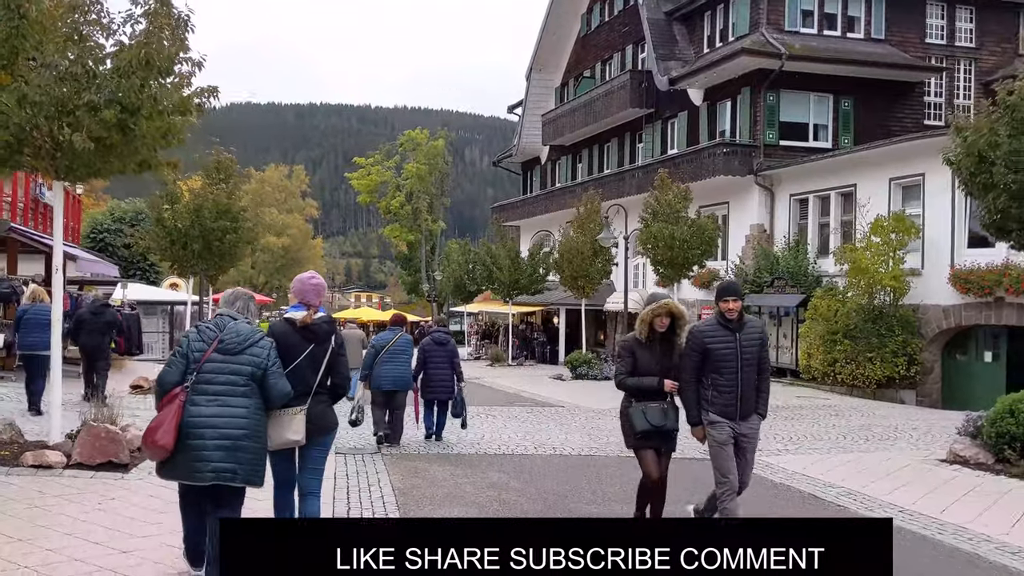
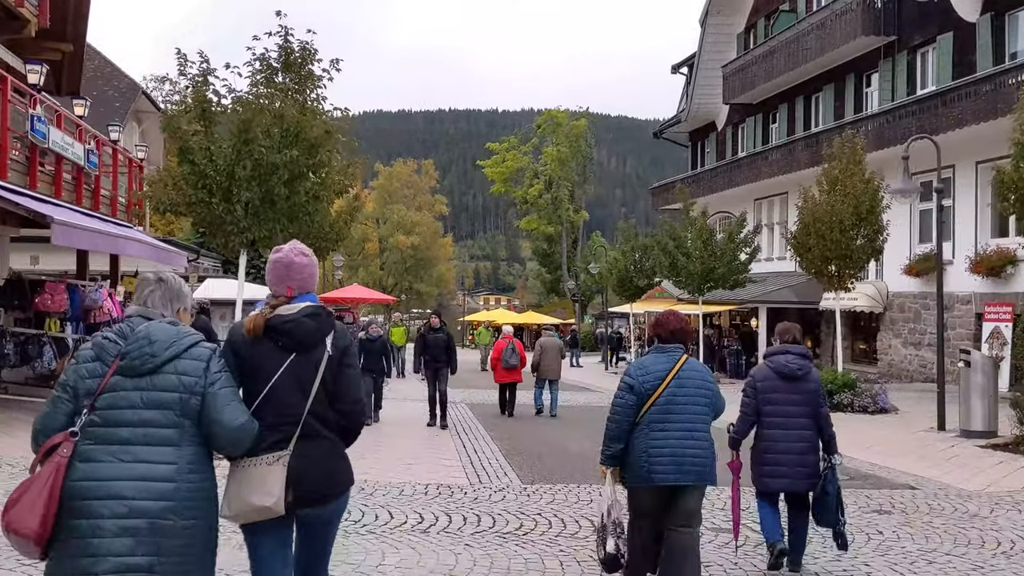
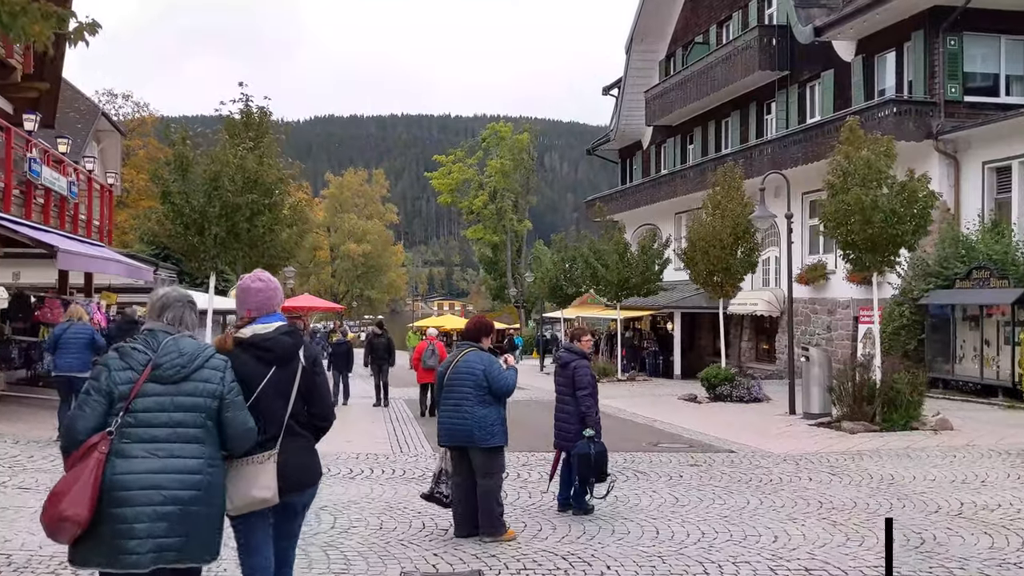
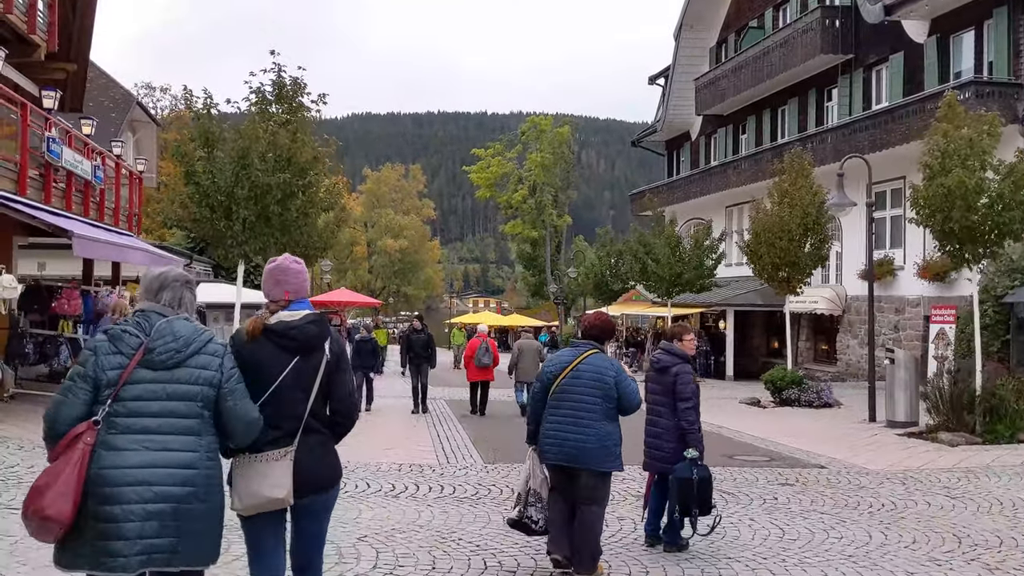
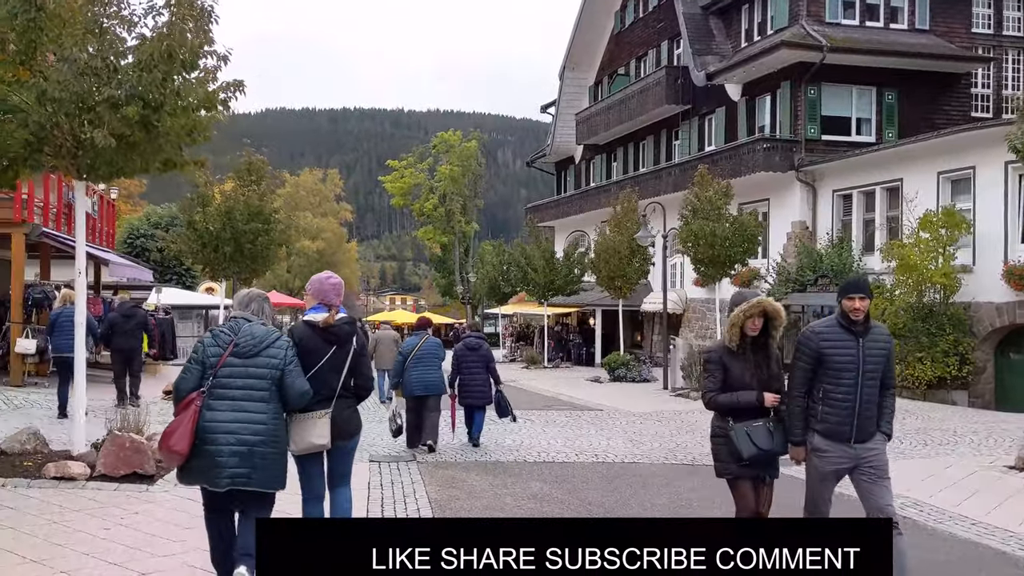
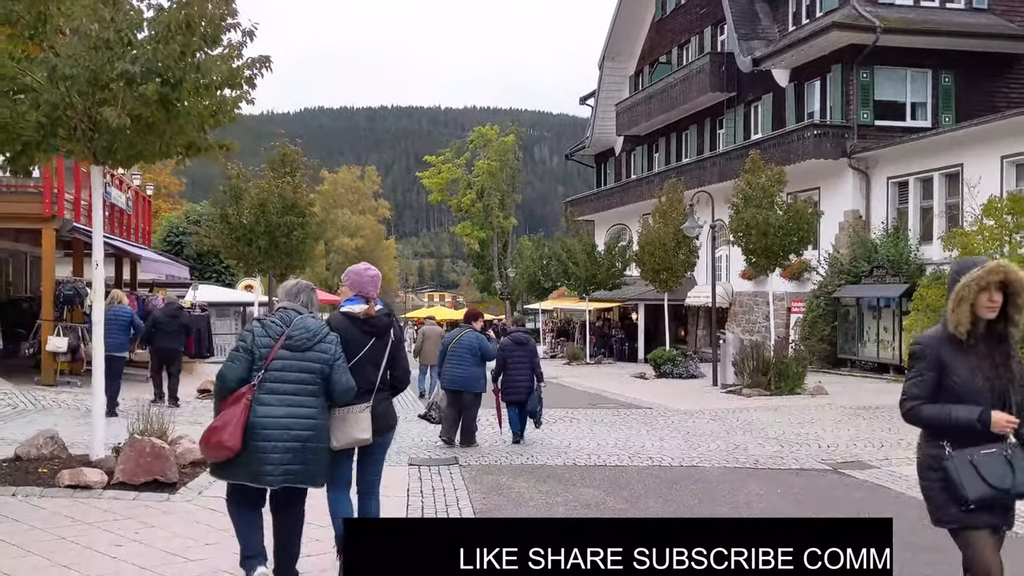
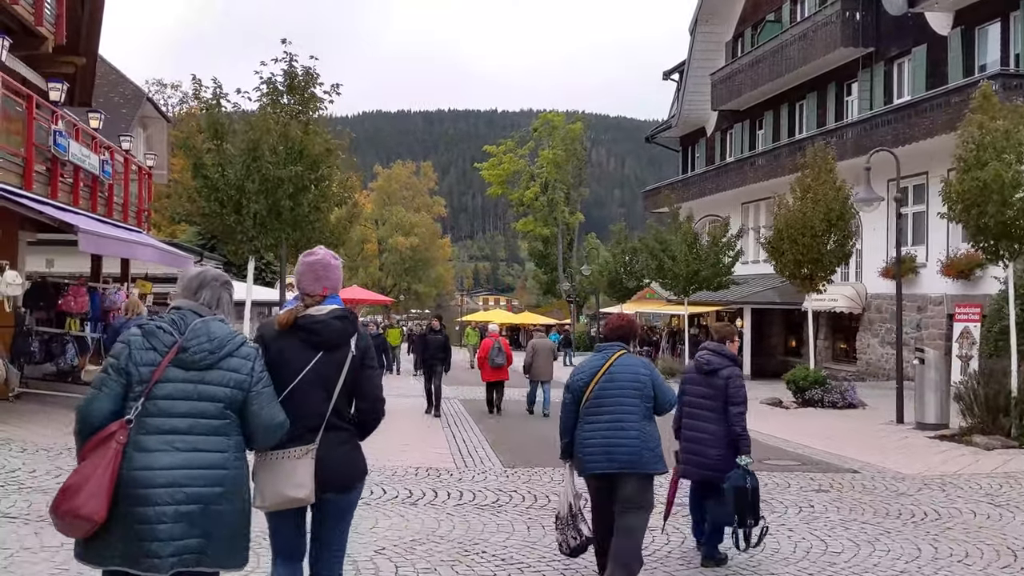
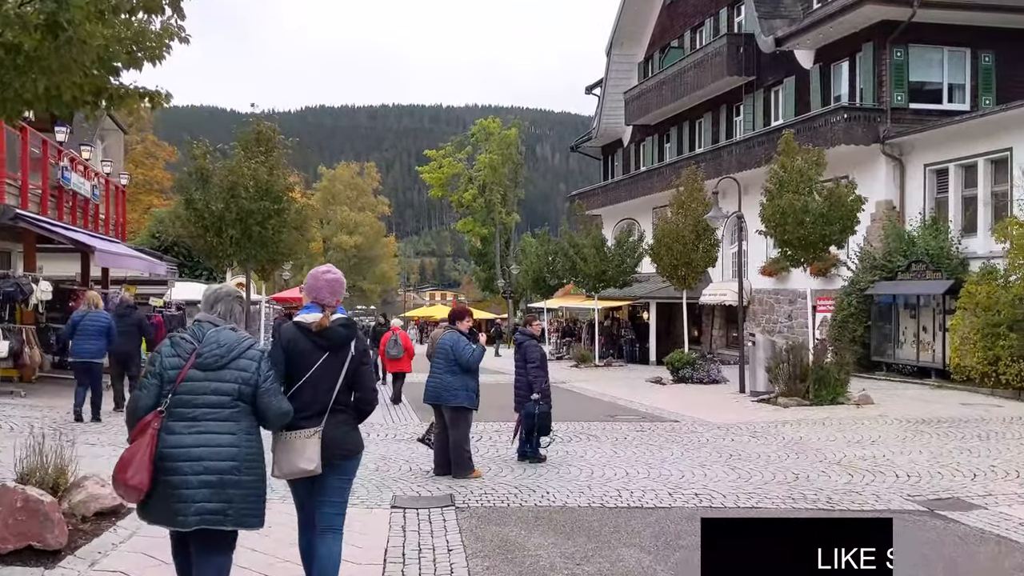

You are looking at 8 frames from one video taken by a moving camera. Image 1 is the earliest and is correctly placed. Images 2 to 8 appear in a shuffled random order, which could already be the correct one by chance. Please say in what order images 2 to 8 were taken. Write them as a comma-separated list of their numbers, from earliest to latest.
5, 6, 8, 3, 4, 7, 2
